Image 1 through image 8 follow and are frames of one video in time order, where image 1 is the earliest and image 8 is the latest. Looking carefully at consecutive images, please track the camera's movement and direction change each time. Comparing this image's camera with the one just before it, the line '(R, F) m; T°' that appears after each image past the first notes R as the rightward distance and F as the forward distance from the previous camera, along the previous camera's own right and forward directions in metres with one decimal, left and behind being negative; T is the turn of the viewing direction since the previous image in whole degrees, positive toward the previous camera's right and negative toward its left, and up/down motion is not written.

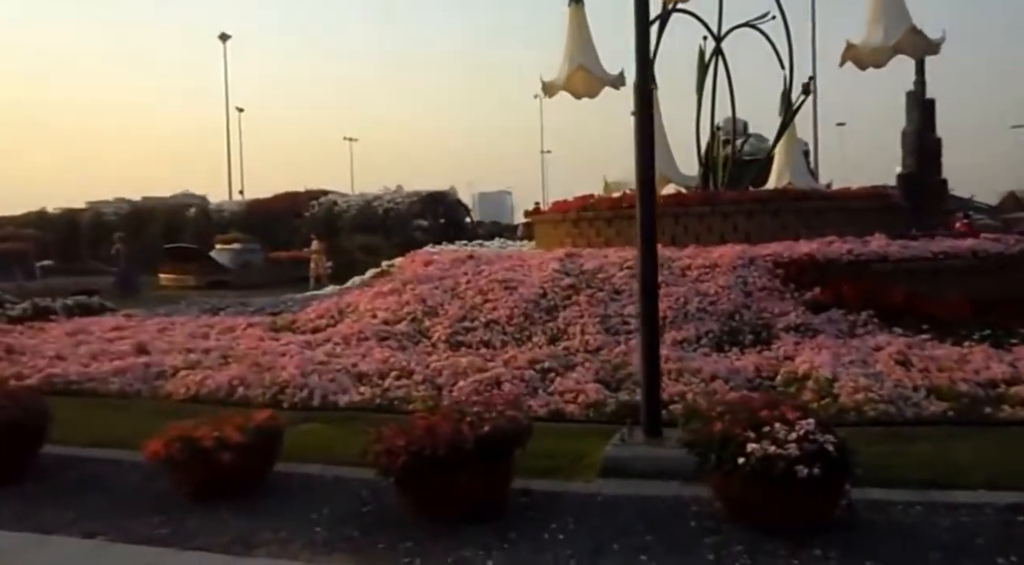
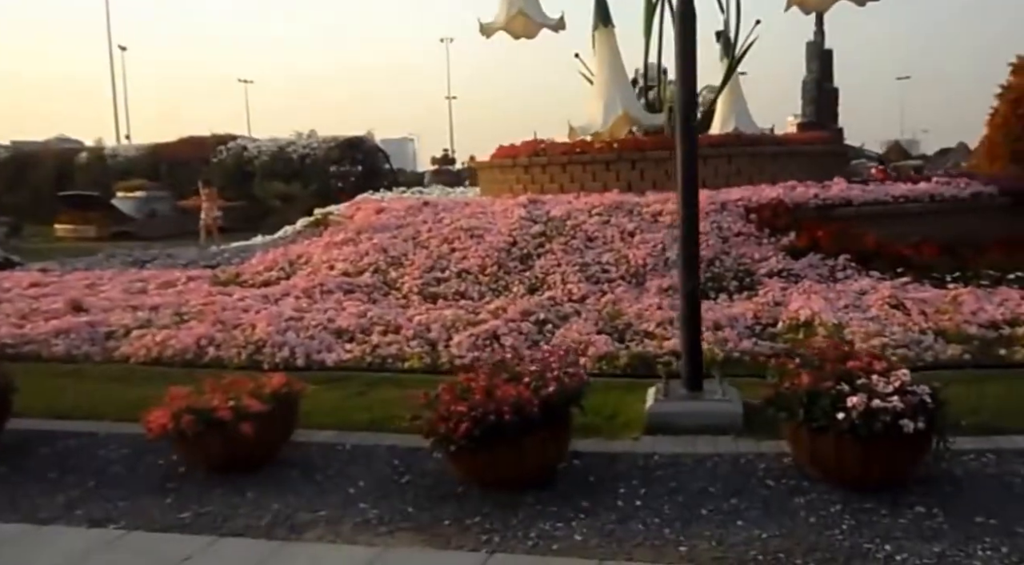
(-0.7, +0.4) m; +5°
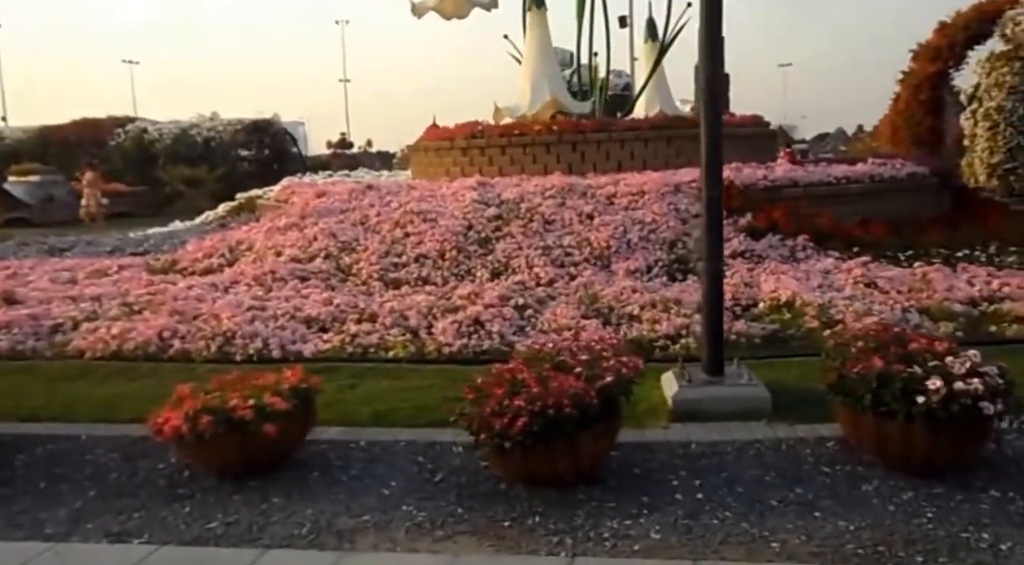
(-0.6, +0.3) m; +6°
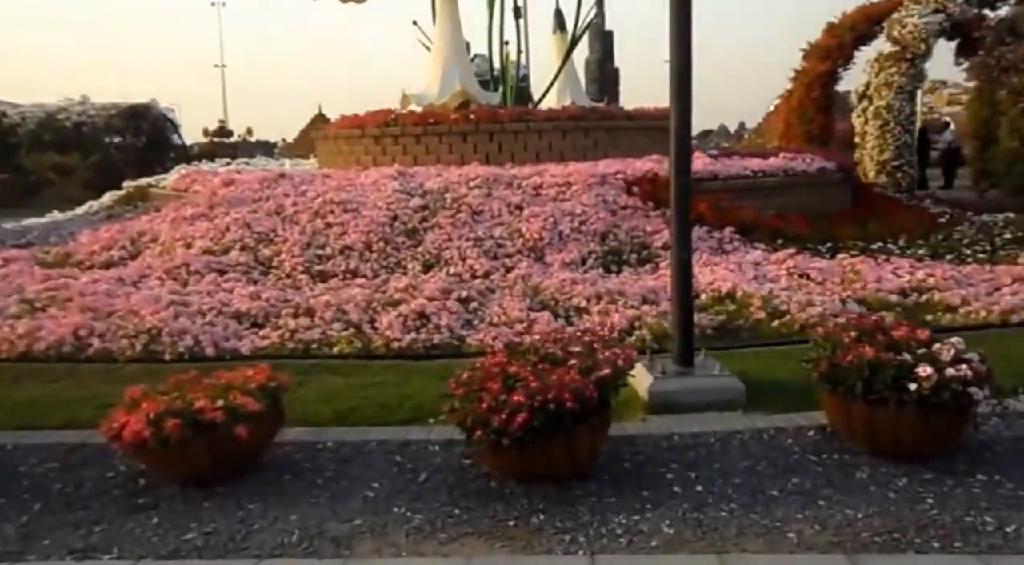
(-0.4, +0.2) m; +7°
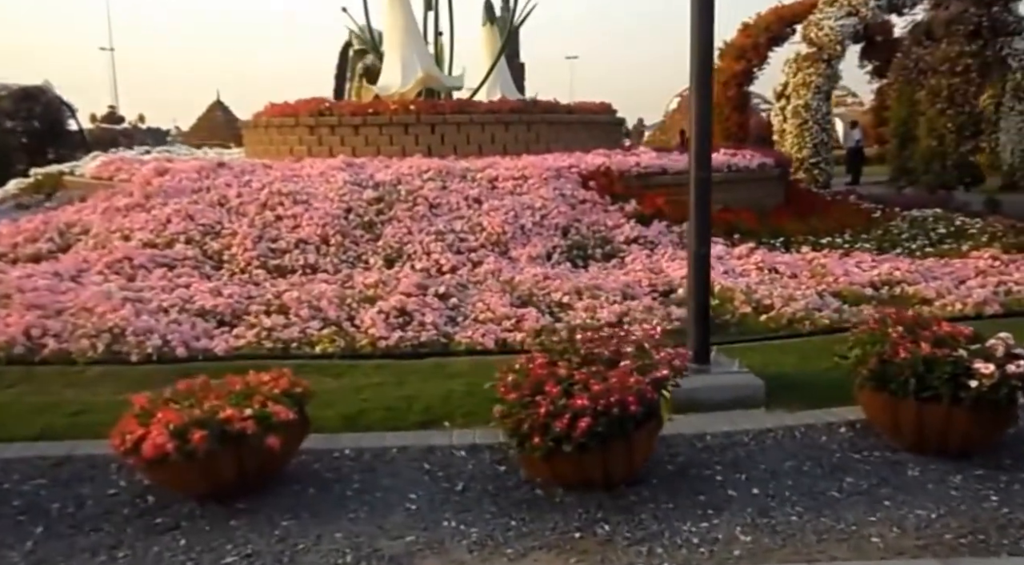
(-0.6, +0.2) m; +6°
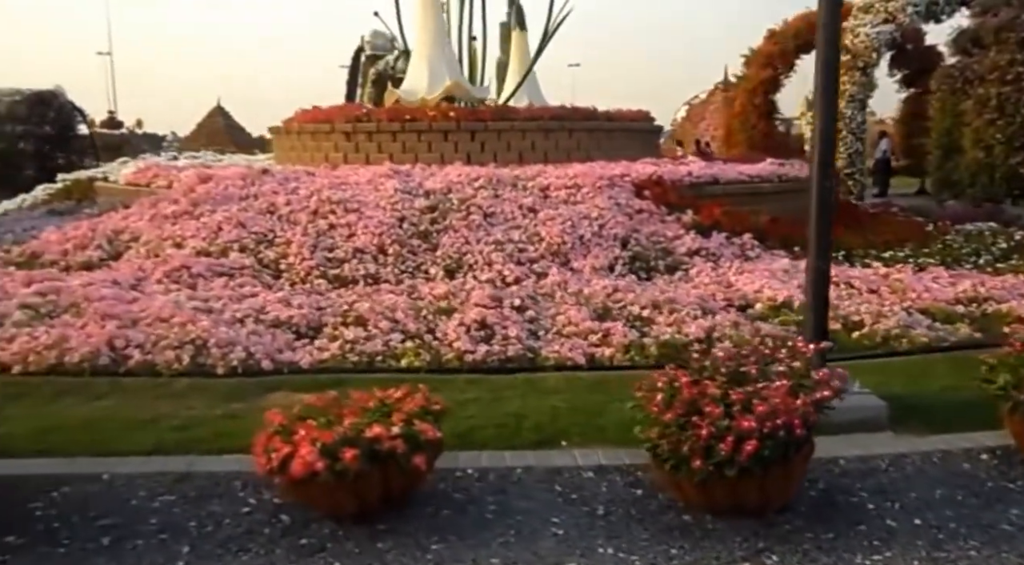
(-0.6, +0.1) m; -1°
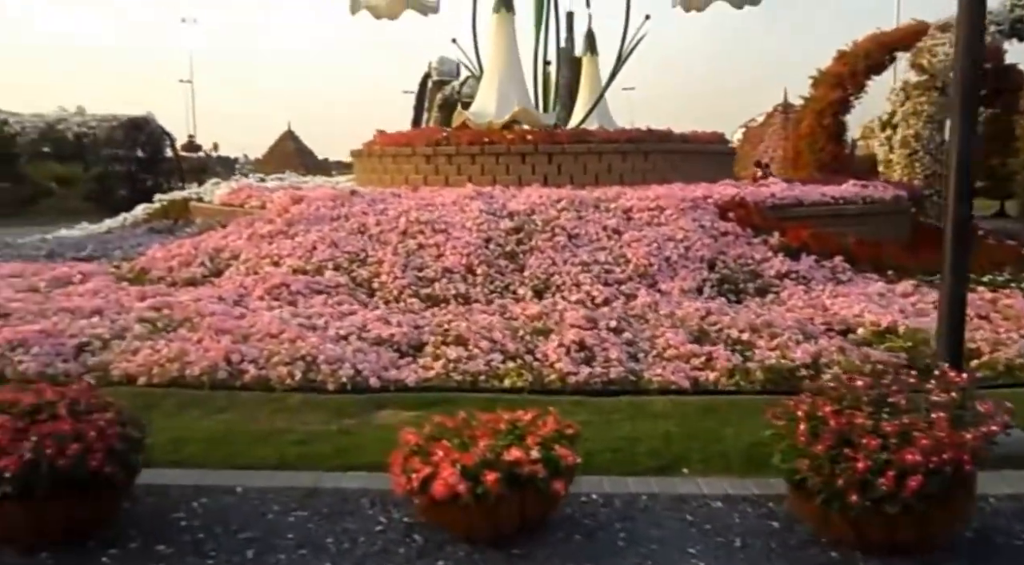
(-0.3, 0.0) m; -4°
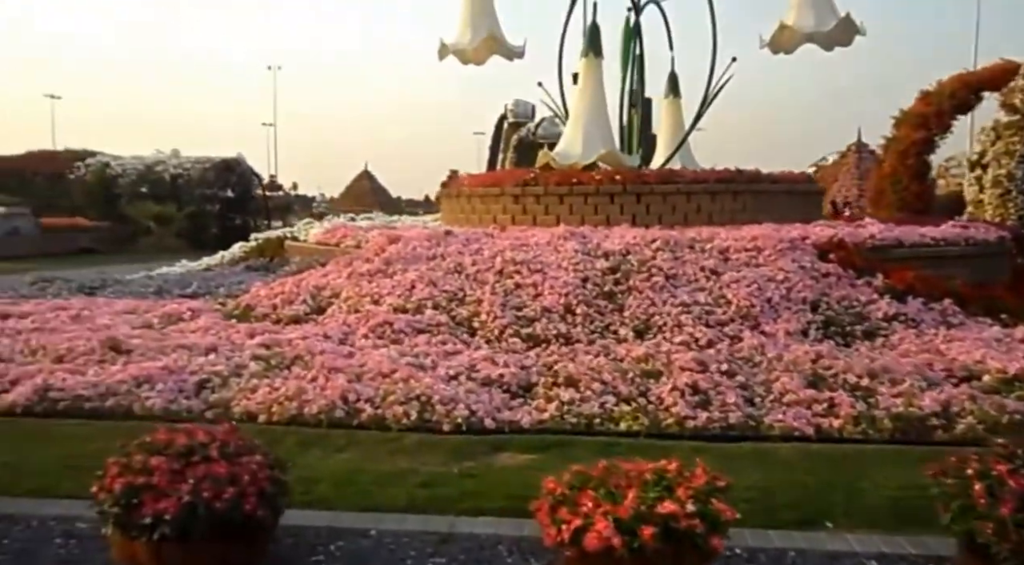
(-0.3, 0.0) m; -5°
